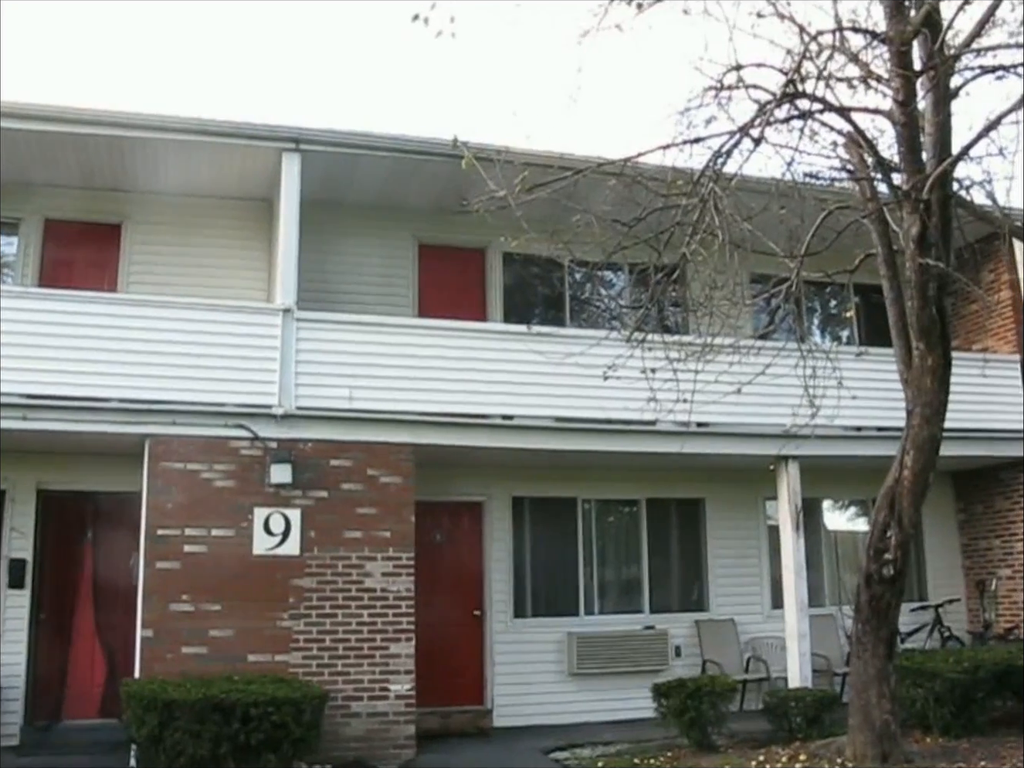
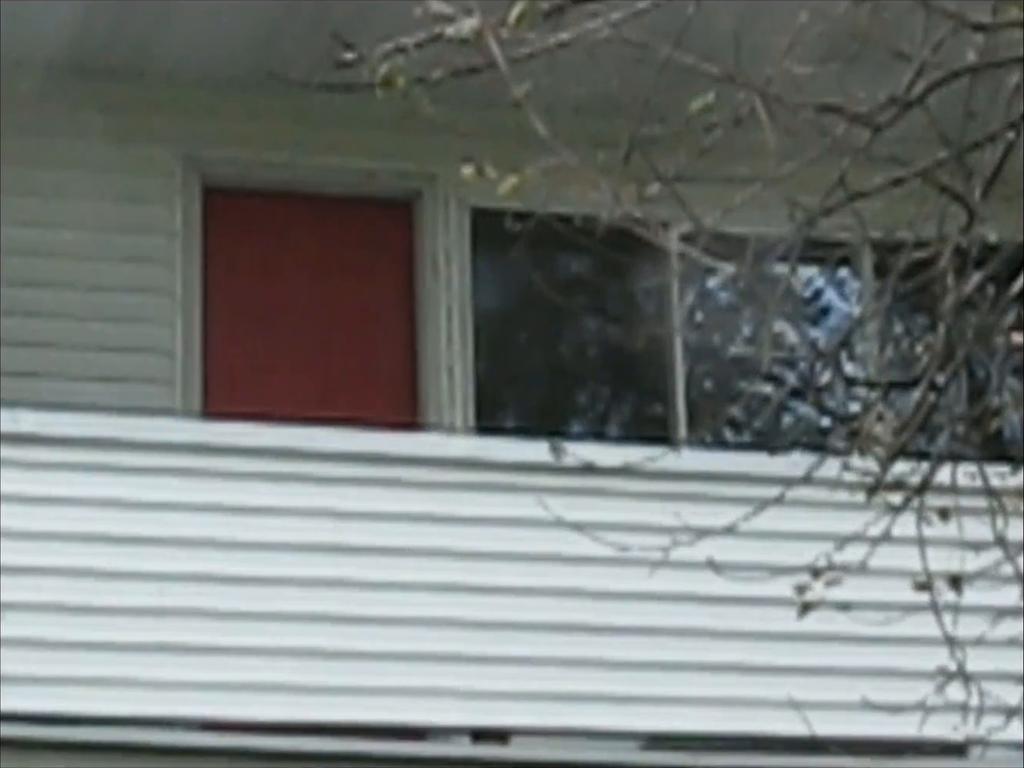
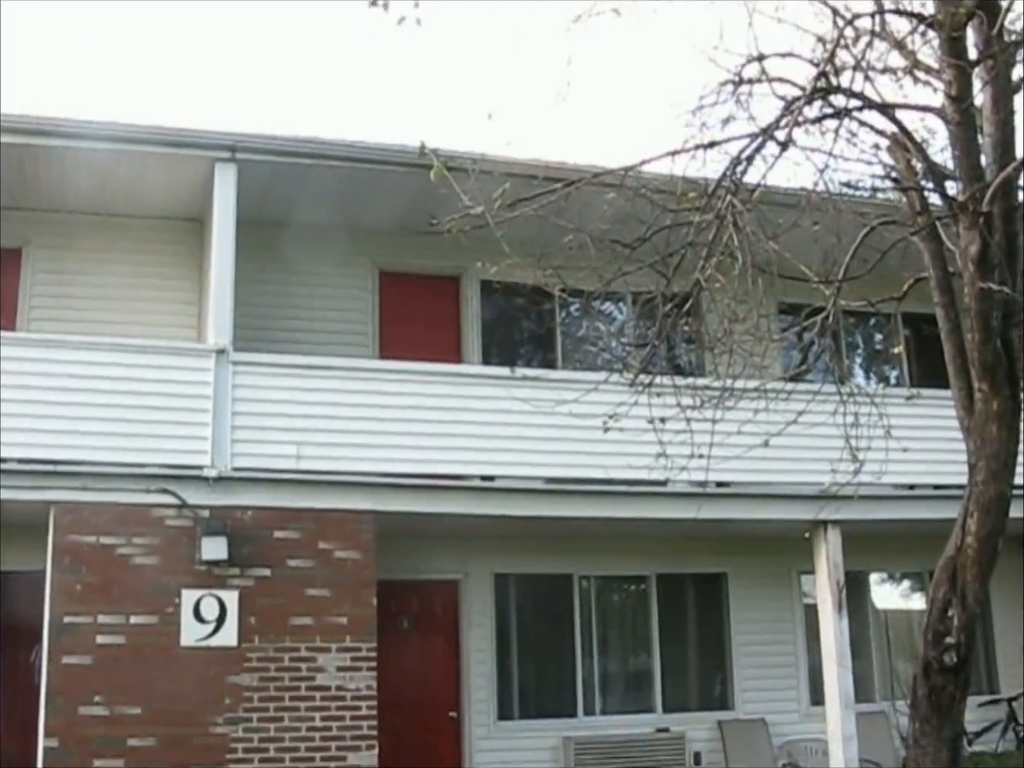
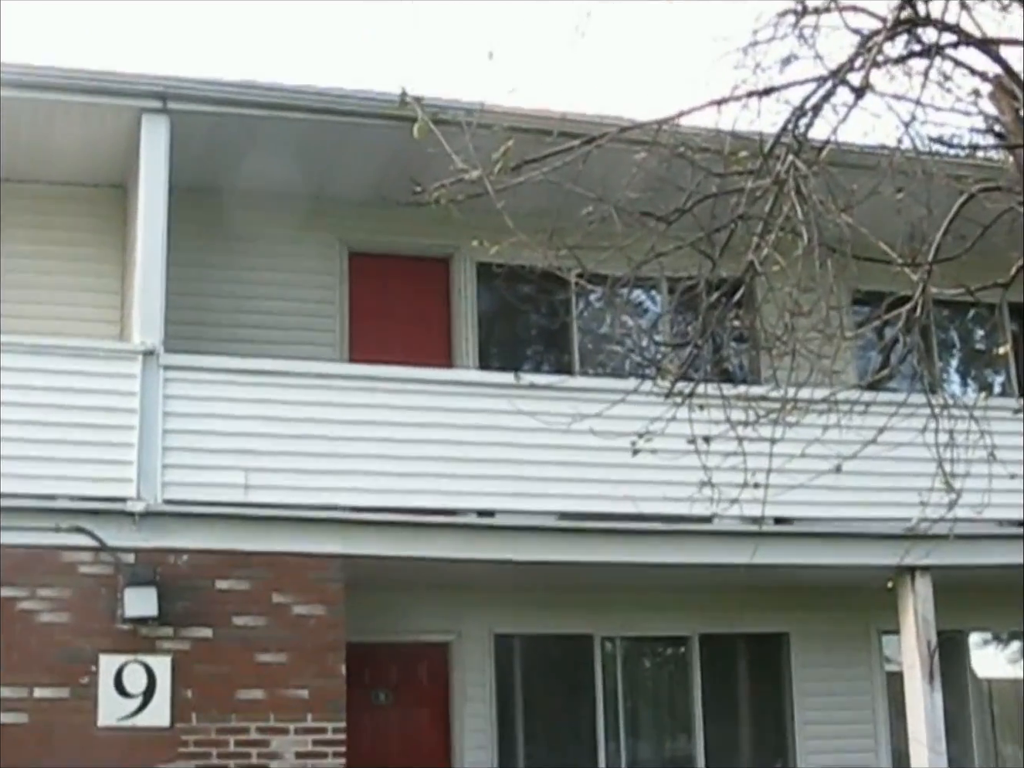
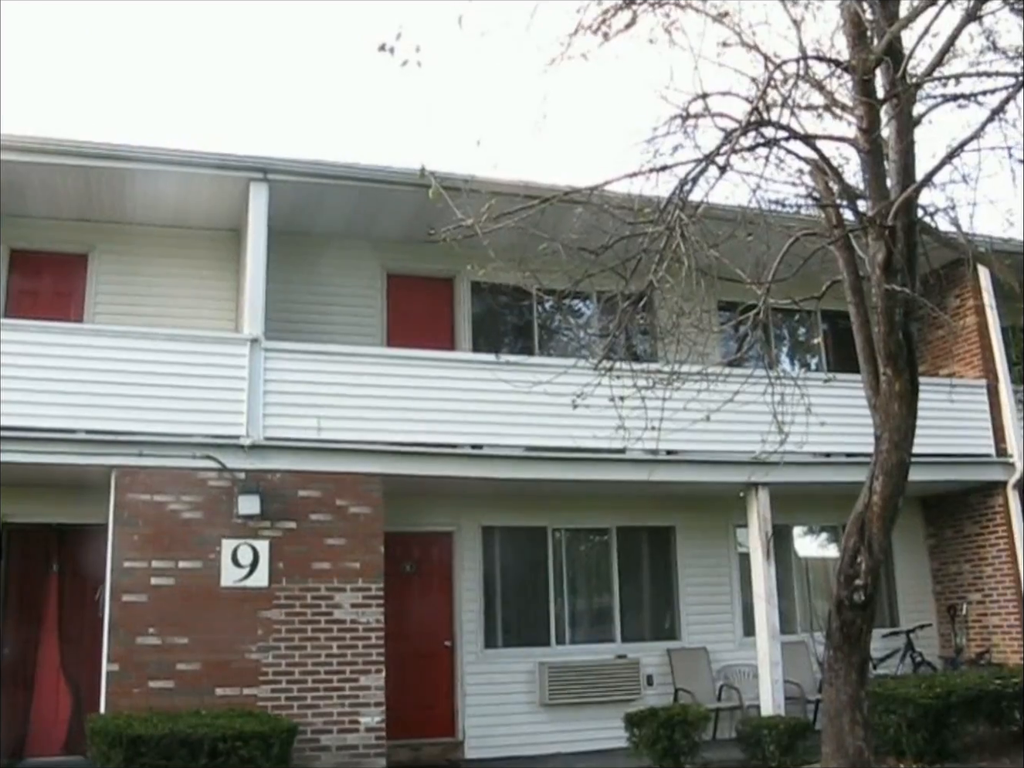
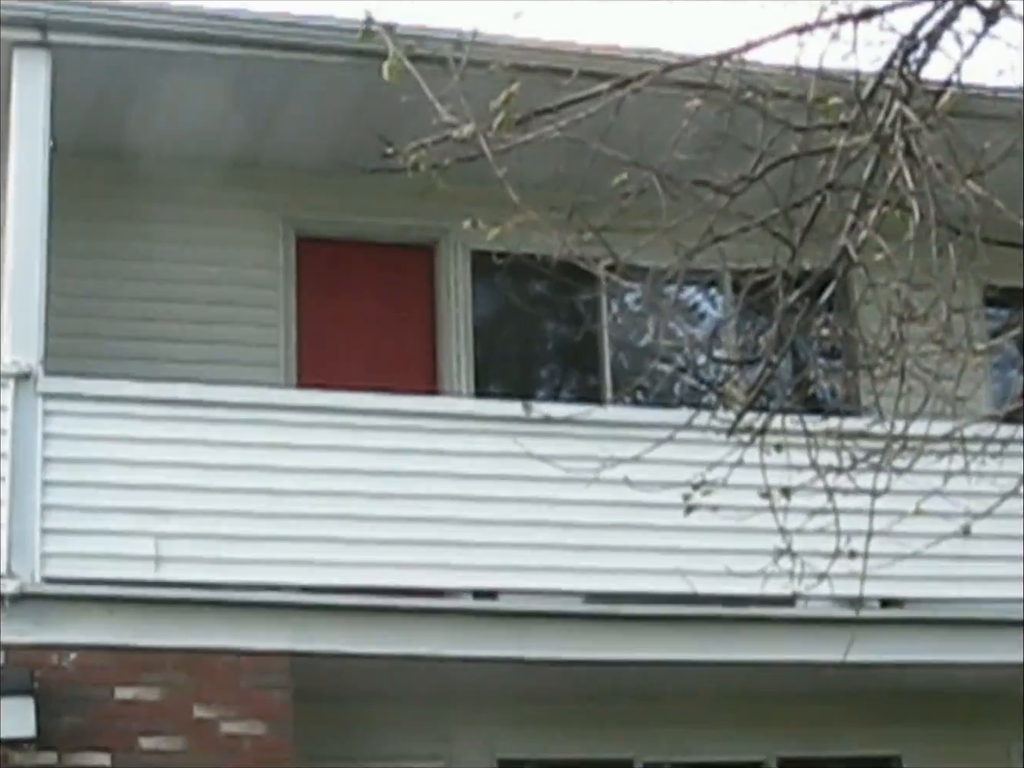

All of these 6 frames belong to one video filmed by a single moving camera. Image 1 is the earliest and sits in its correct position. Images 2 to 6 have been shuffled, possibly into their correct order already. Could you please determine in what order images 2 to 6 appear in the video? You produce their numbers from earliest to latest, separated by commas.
5, 3, 4, 6, 2
